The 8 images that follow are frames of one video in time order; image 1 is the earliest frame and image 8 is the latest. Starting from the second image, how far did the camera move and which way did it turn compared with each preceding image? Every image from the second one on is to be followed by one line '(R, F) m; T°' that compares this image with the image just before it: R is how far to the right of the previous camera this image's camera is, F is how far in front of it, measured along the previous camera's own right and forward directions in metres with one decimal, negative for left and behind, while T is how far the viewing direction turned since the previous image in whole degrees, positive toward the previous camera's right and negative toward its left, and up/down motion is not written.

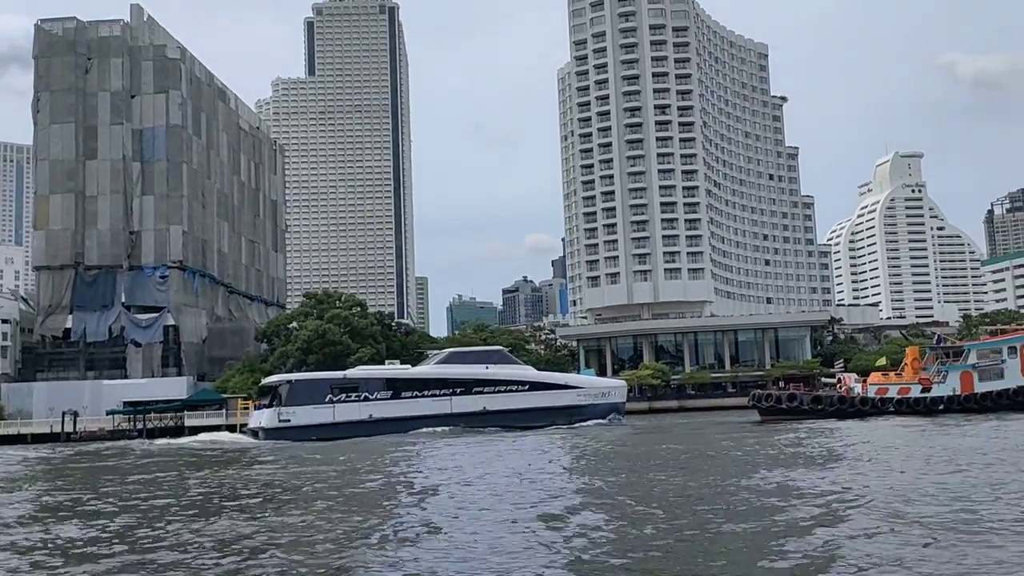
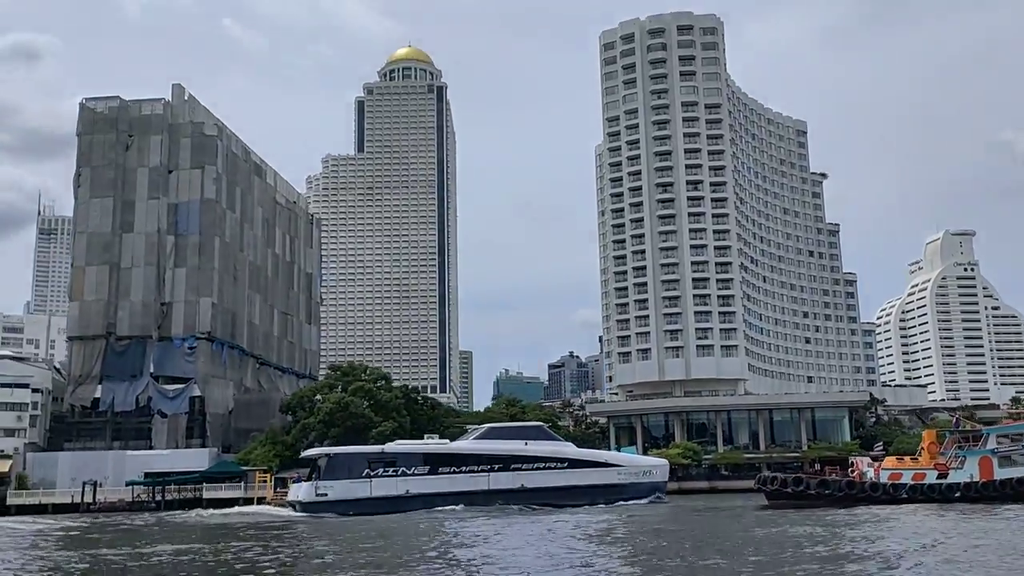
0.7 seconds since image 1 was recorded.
(+1.7, +0.5) m; -3°
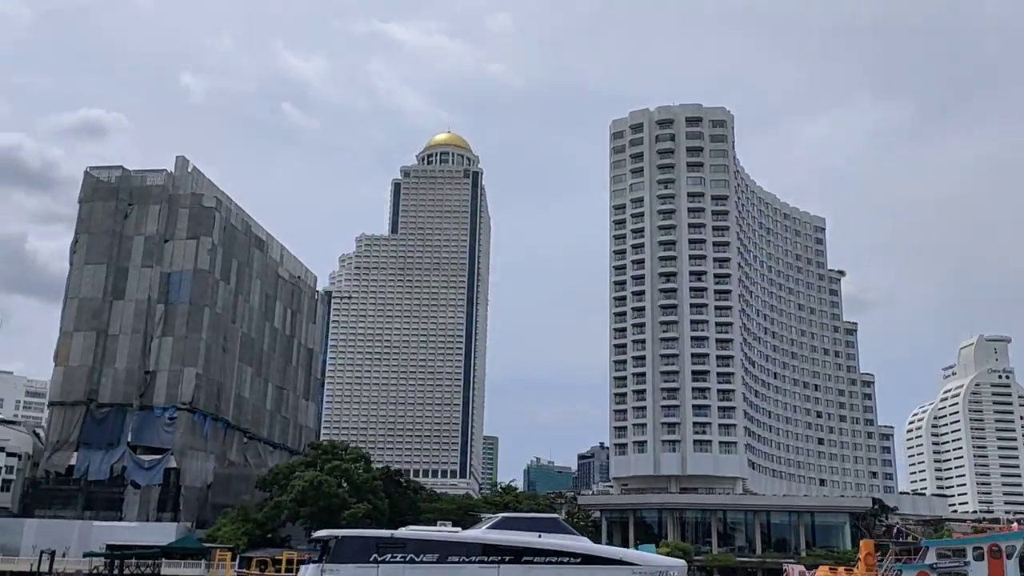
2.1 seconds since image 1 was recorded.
(+3.8, +1.1) m; -2°
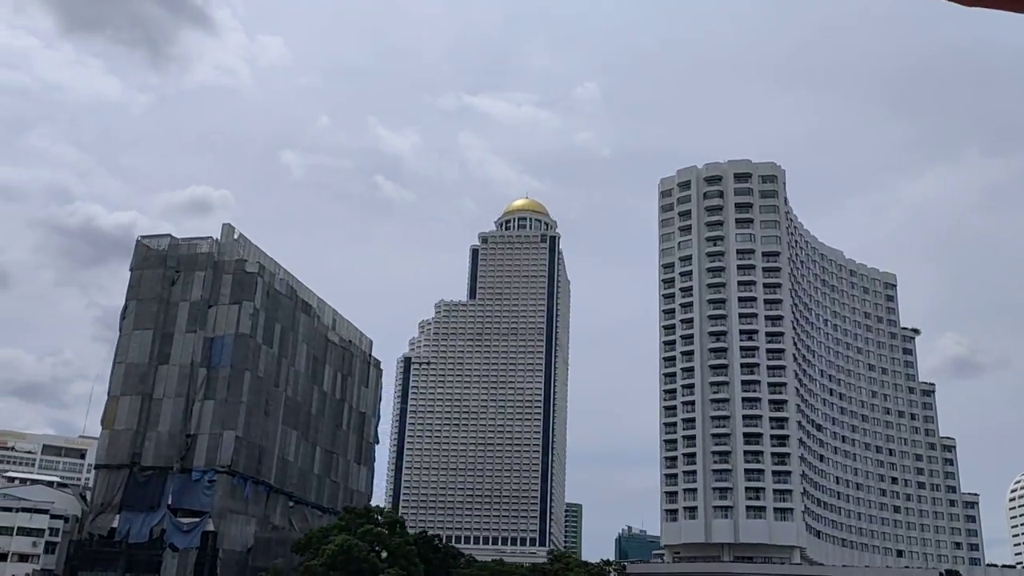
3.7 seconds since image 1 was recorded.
(+4.1, +0.9) m; -5°
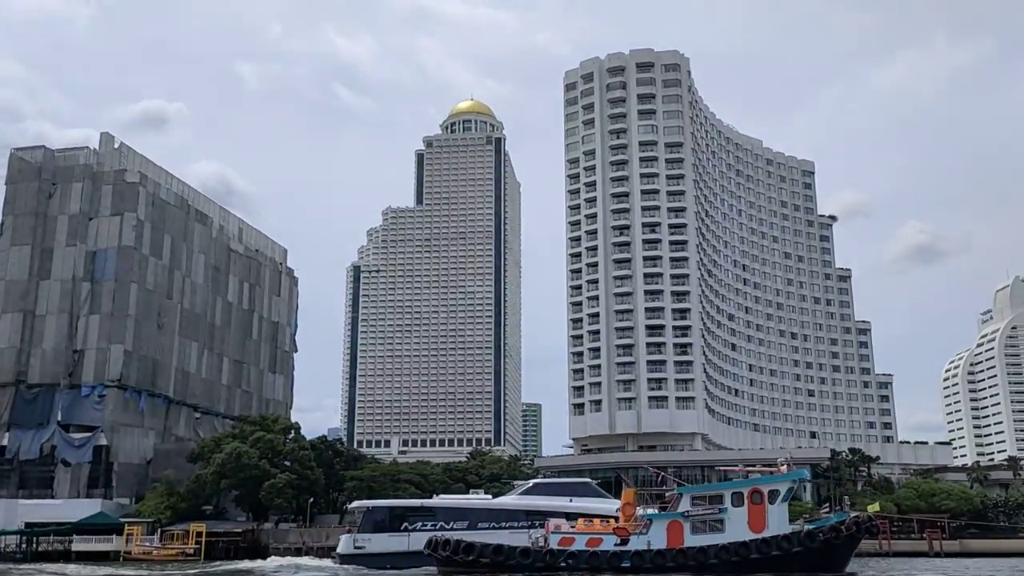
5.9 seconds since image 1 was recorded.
(+5.7, +0.8) m; +2°
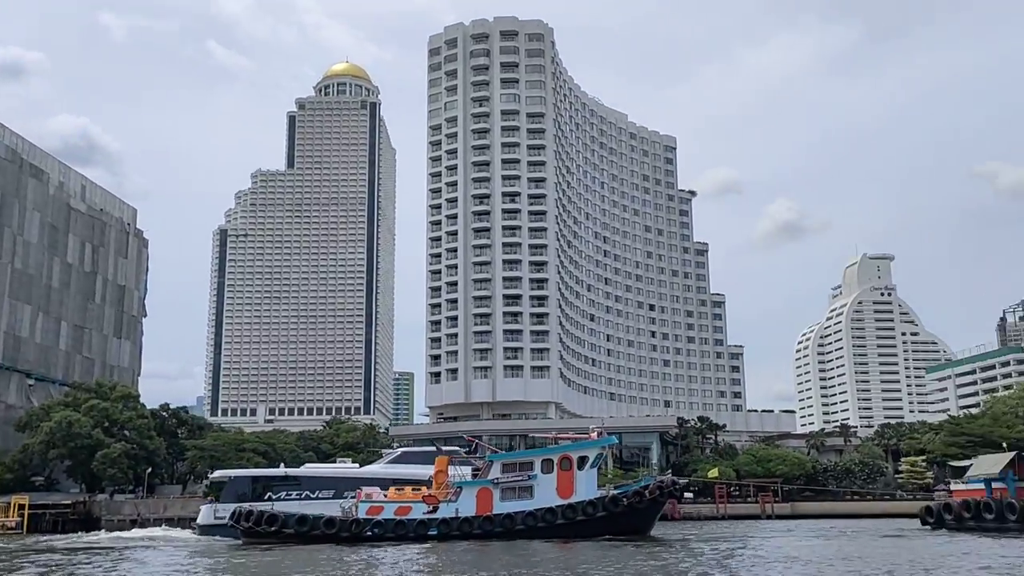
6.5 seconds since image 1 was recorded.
(+1.8, +0.4) m; +7°
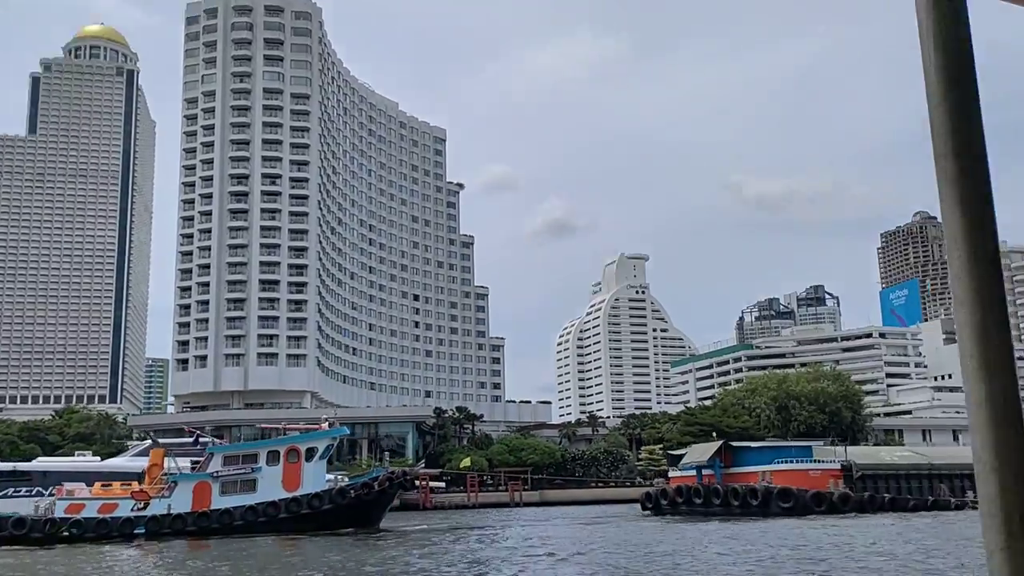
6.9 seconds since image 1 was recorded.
(+1.1, +0.4) m; +14°
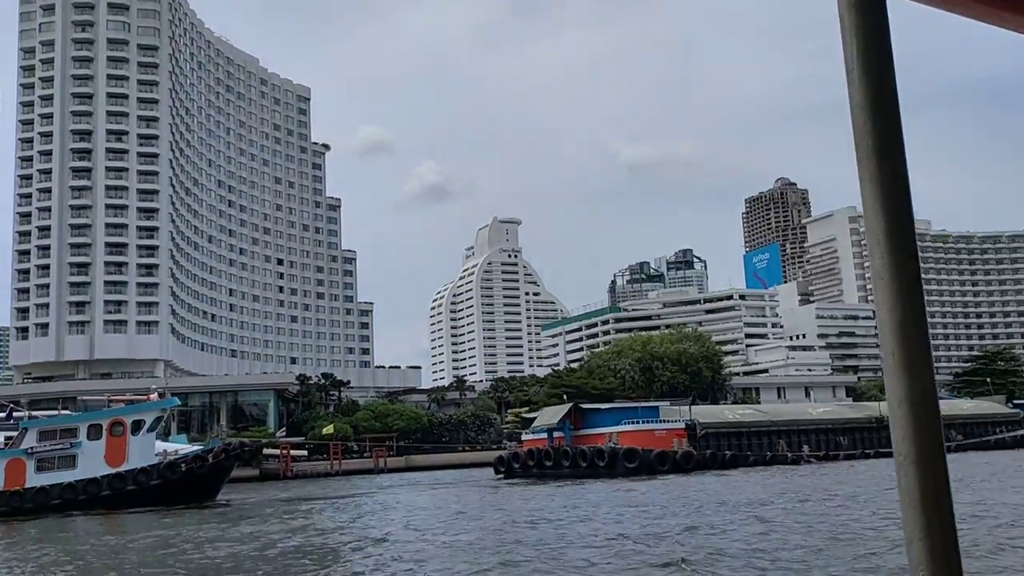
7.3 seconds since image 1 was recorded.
(+0.9, +0.7) m; +7°
